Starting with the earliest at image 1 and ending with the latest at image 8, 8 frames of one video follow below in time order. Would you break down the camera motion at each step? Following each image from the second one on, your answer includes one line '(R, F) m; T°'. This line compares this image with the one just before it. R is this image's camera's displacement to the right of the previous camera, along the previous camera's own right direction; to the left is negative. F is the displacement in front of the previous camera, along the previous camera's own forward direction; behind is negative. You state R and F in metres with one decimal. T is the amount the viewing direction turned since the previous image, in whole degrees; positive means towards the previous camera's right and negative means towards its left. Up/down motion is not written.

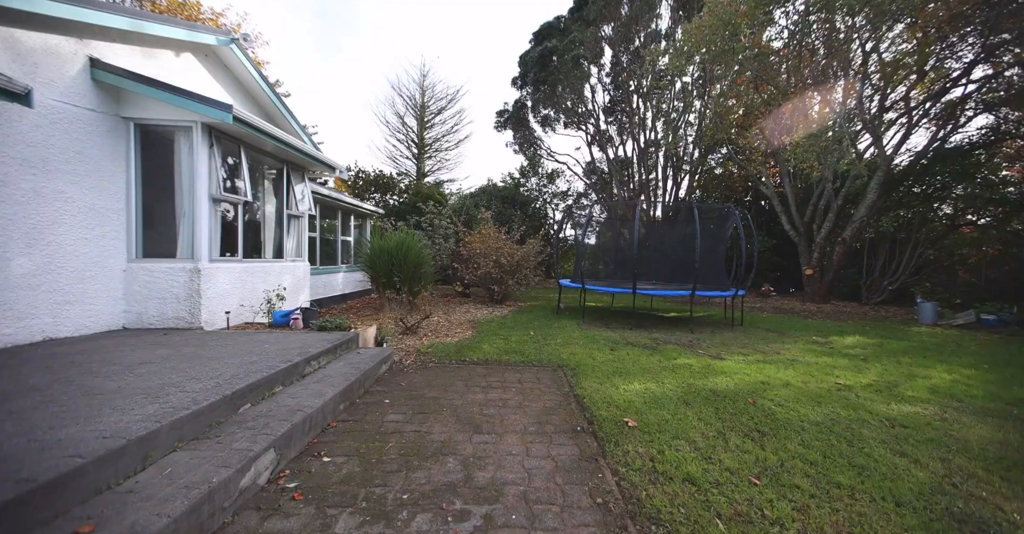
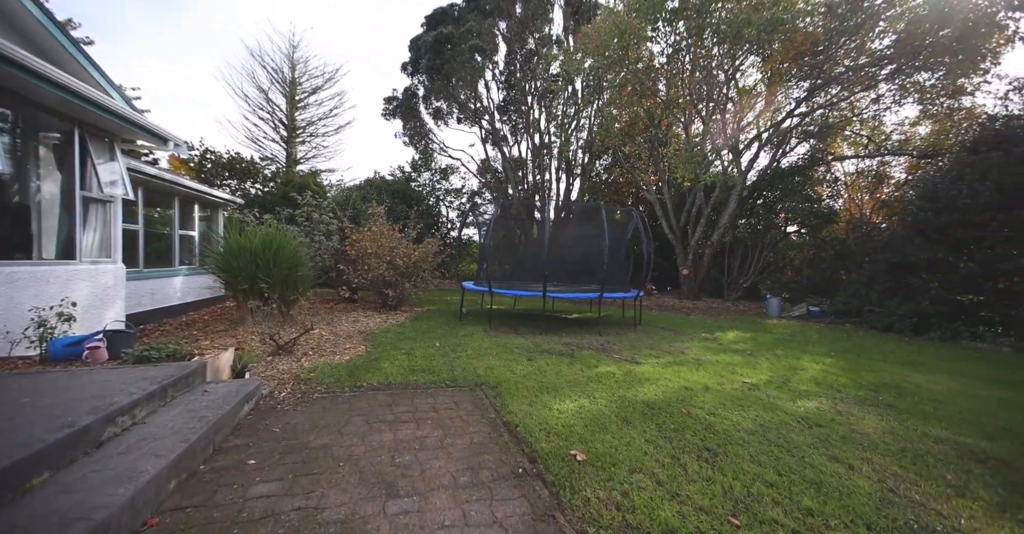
(-0.2, +0.7) m; +16°
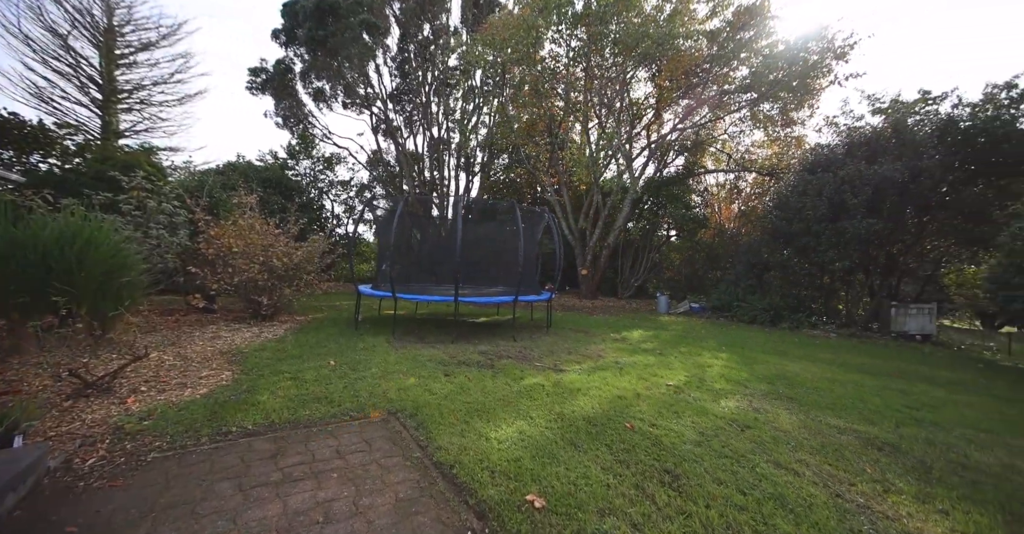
(-0.3, +0.6) m; +15°
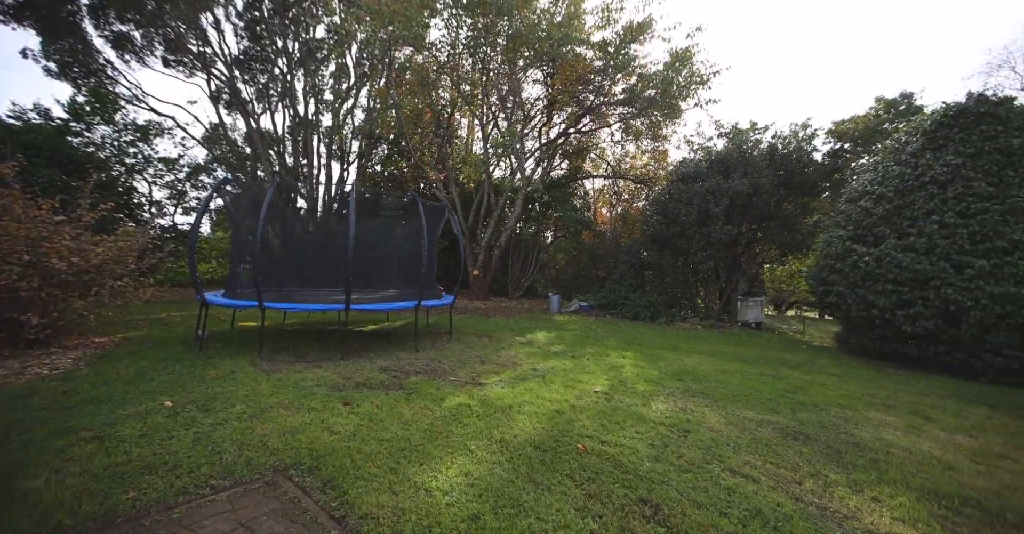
(-0.4, +0.6) m; +18°
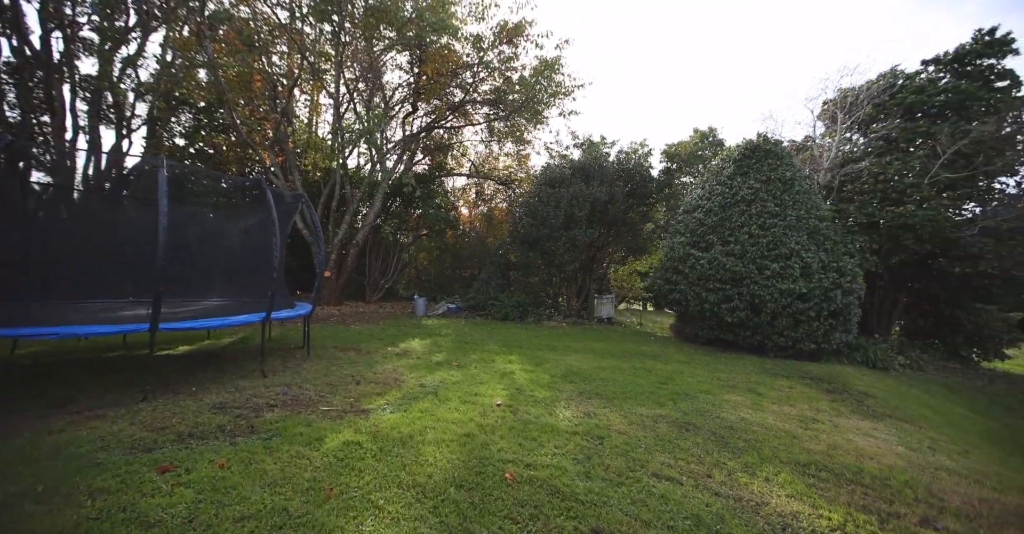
(-0.4, +0.5) m; +20°
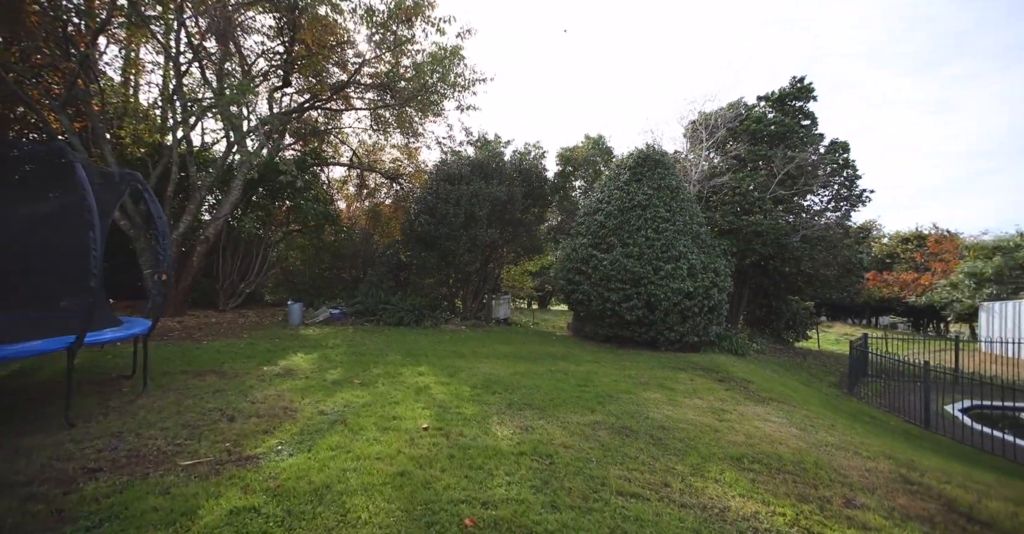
(-0.4, +0.5) m; +17°
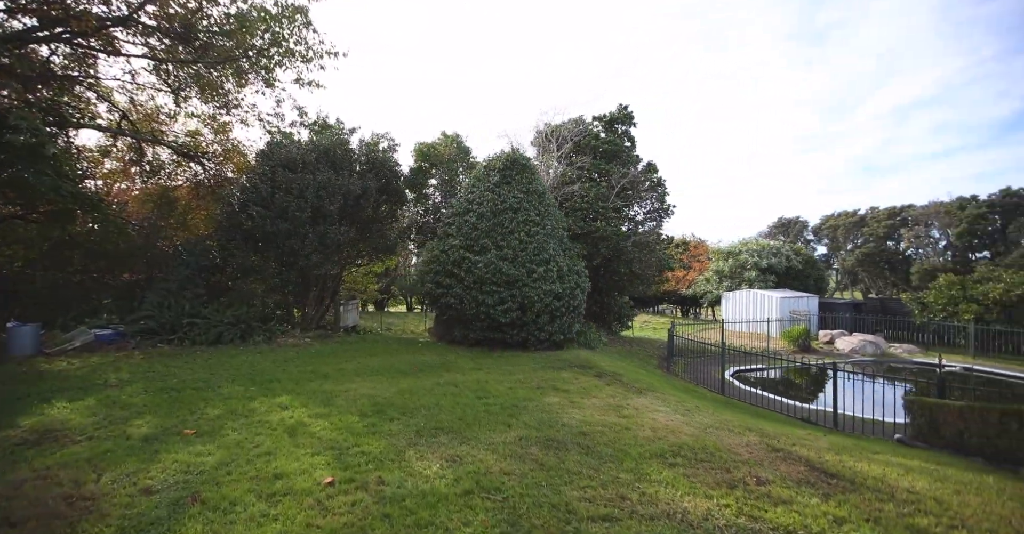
(-0.7, +0.5) m; +23°
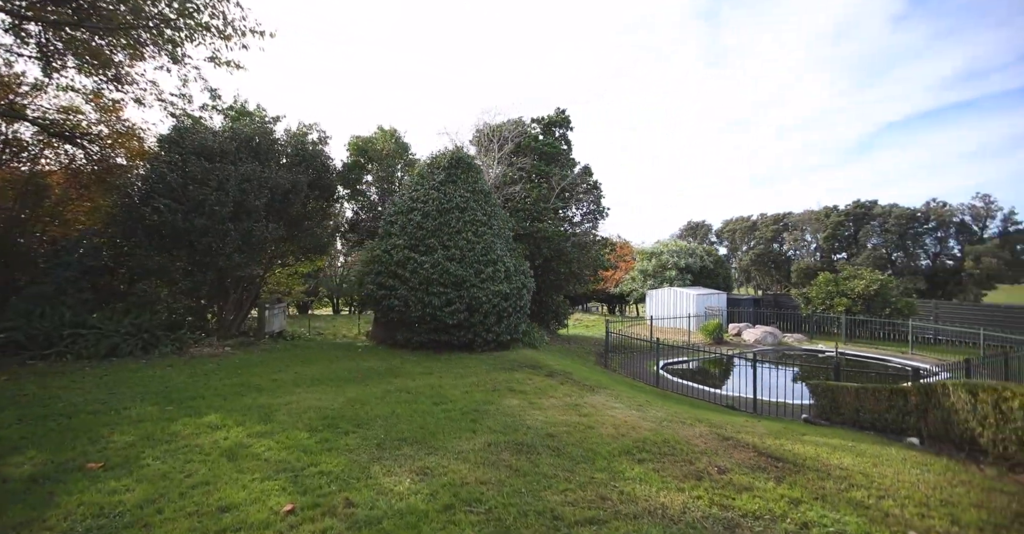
(-0.3, +0.1) m; +10°
